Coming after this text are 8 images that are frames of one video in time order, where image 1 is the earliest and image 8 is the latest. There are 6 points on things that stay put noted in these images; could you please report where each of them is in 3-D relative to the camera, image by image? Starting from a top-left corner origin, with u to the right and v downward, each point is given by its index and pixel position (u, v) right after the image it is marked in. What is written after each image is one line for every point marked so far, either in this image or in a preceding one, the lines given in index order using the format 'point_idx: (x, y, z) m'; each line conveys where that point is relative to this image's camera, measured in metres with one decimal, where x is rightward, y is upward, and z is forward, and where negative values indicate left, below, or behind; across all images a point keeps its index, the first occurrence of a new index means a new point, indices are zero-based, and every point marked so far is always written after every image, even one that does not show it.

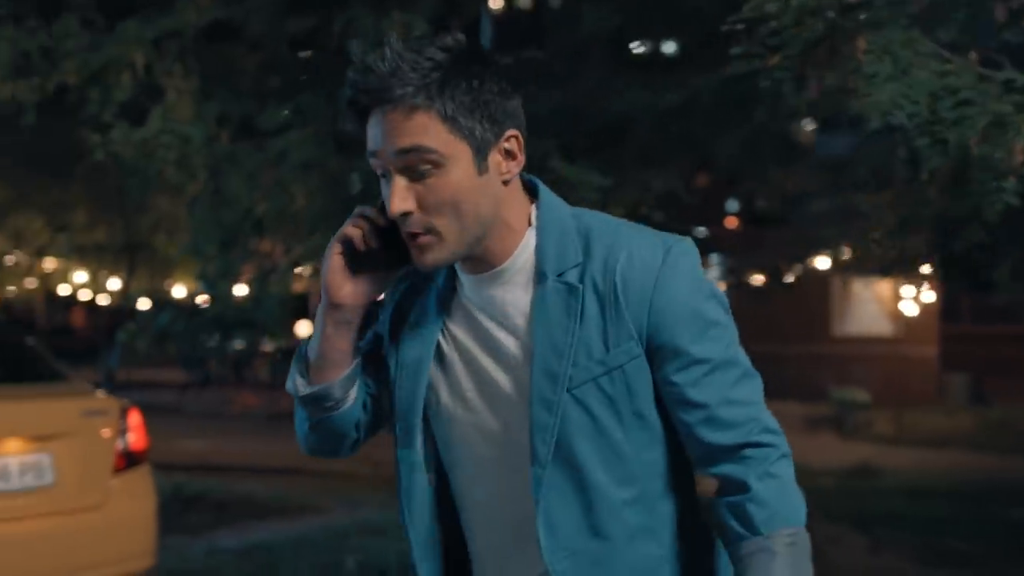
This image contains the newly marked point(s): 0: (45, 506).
0: (-1.8, -0.8, +5.0) m
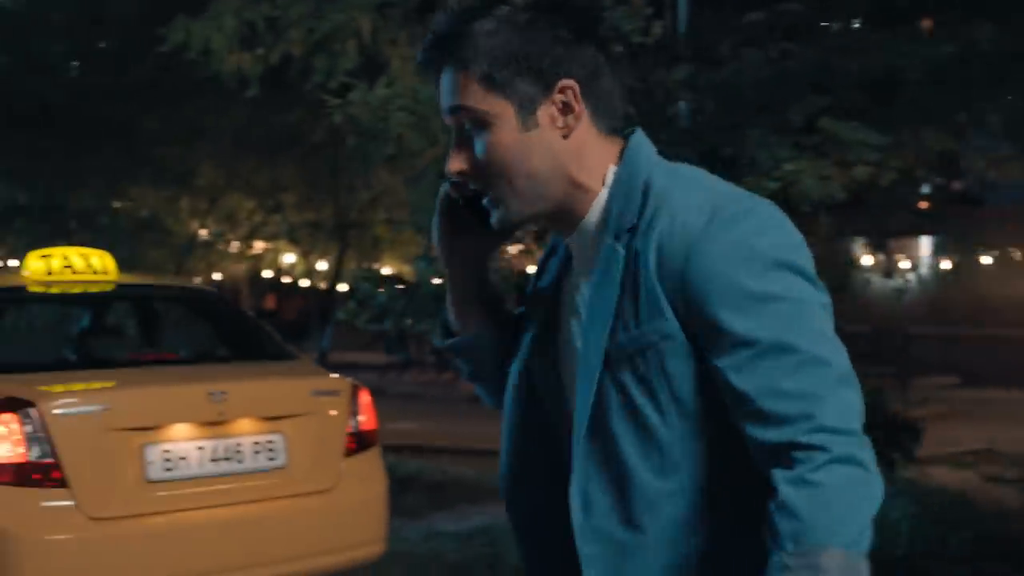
0: (-0.9, -0.7, +4.8) m
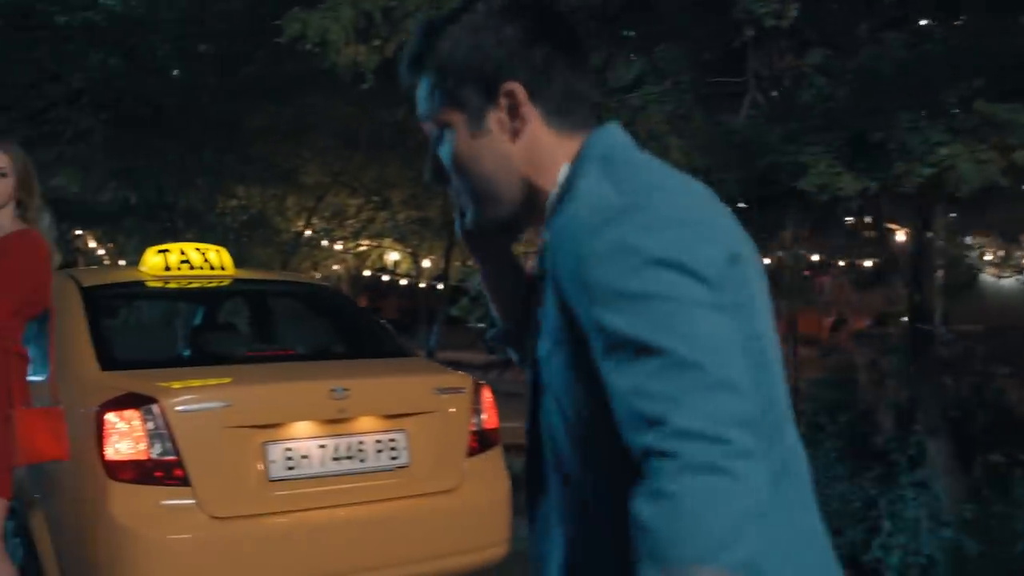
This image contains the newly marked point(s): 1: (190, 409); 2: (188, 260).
0: (-0.4, -0.7, +4.7) m
1: (-1.0, -0.4, +4.3) m
2: (-1.4, +0.1, +5.5) m
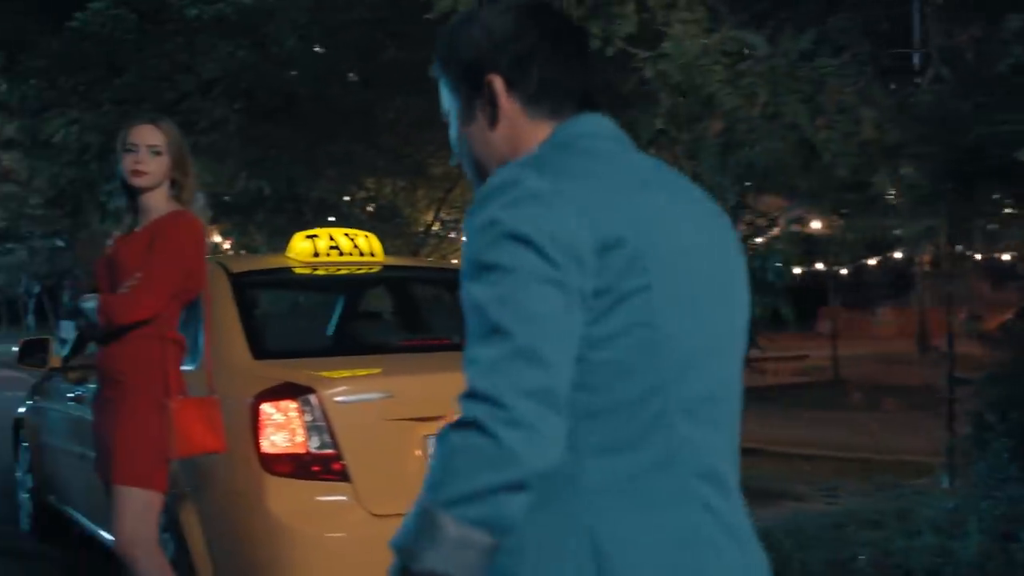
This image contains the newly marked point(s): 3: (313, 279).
0: (+0.2, -0.7, +4.4) m
1: (-0.5, -0.3, +4.1) m
2: (-0.7, +0.2, +5.3) m
3: (-0.8, 0.0, +5.1) m
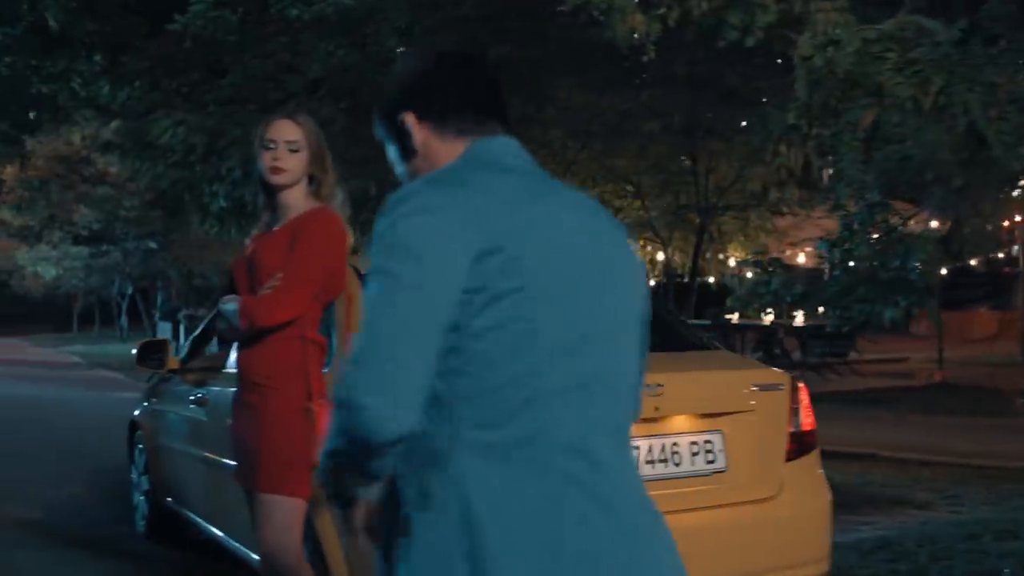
0: (+0.6, -0.7, +4.2) m
1: (0.0, -0.3, +3.9) m
2: (-0.2, +0.2, +5.1) m
3: (-0.3, 0.0, +5.0) m
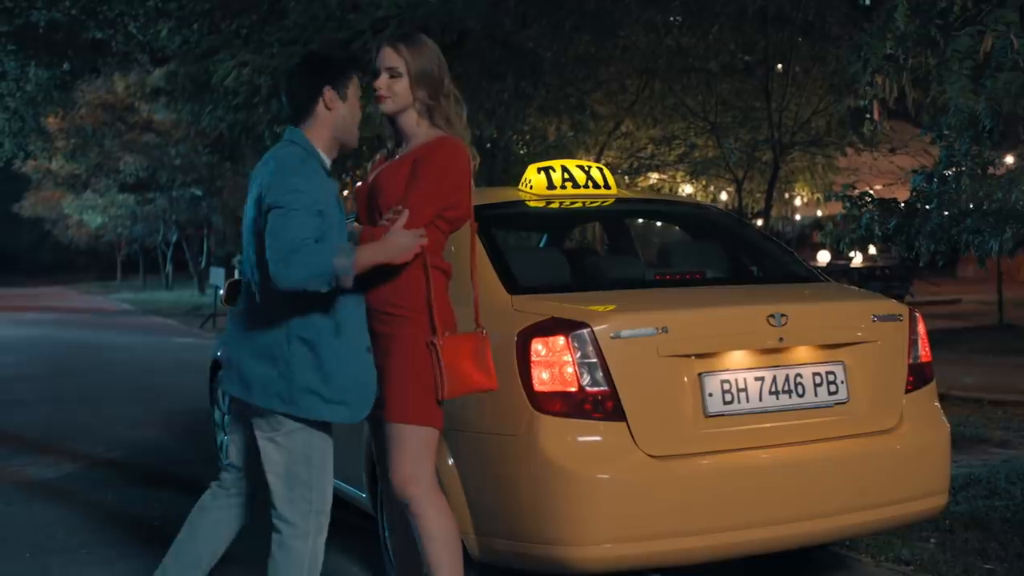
0: (+1.0, -0.4, +4.1) m
1: (+0.3, -0.1, +3.9) m
2: (+0.2, +0.4, +5.1) m
3: (+0.1, +0.3, +4.9) m
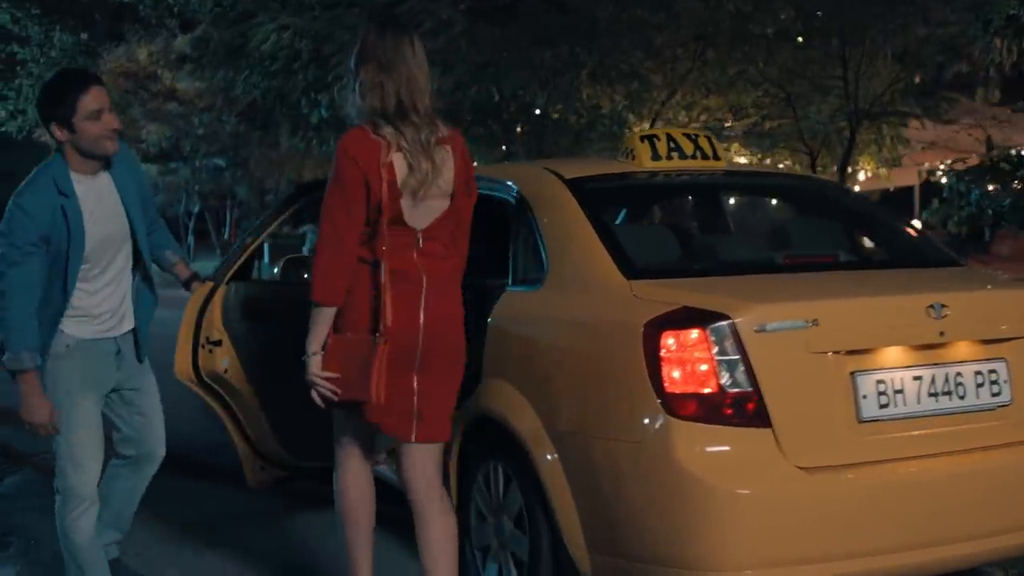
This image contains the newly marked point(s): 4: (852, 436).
0: (+1.3, -0.4, +3.6) m
1: (+0.6, -0.1, +3.4) m
2: (+0.6, +0.5, +4.6) m
3: (+0.5, +0.3, +4.4) m
4: (+0.9, -0.4, +3.4) m
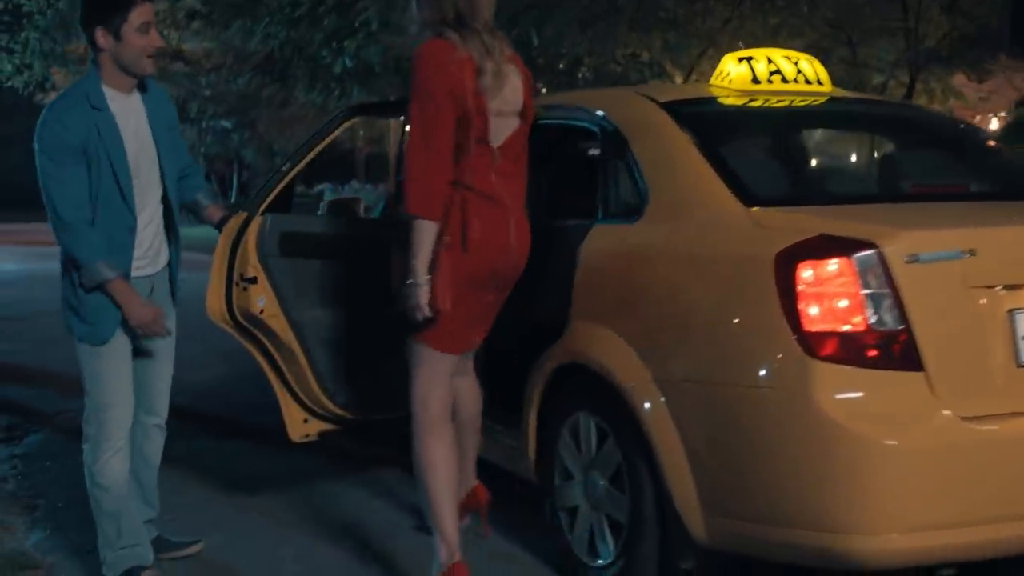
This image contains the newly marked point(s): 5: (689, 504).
0: (+1.6, -0.2, +3.2) m
1: (+0.9, +0.1, +2.9) m
2: (+0.8, +0.7, +4.1) m
3: (+0.7, +0.5, +4.0) m
4: (+1.1, -0.2, +3.0) m
5: (+0.4, -0.5, +3.2) m
